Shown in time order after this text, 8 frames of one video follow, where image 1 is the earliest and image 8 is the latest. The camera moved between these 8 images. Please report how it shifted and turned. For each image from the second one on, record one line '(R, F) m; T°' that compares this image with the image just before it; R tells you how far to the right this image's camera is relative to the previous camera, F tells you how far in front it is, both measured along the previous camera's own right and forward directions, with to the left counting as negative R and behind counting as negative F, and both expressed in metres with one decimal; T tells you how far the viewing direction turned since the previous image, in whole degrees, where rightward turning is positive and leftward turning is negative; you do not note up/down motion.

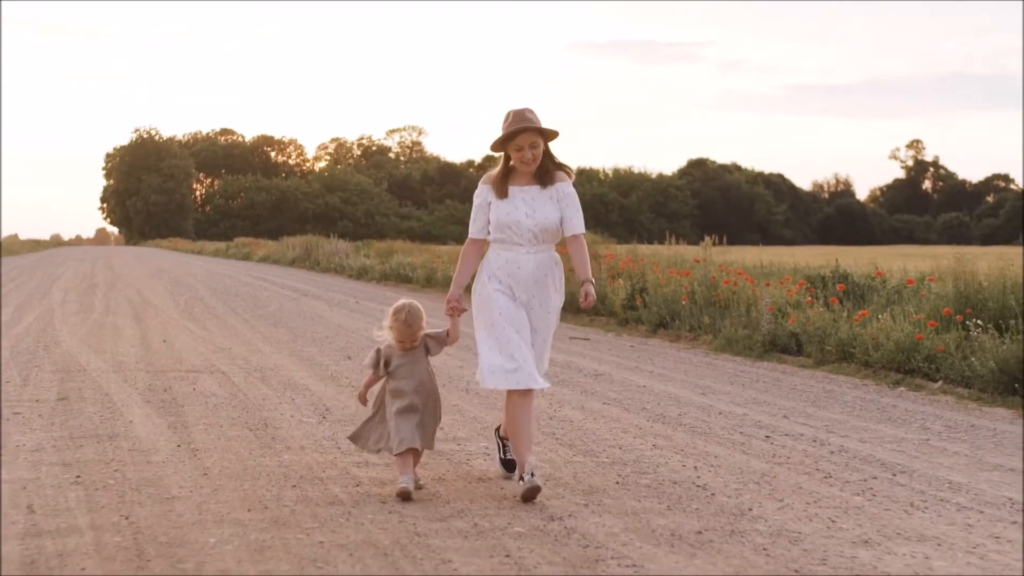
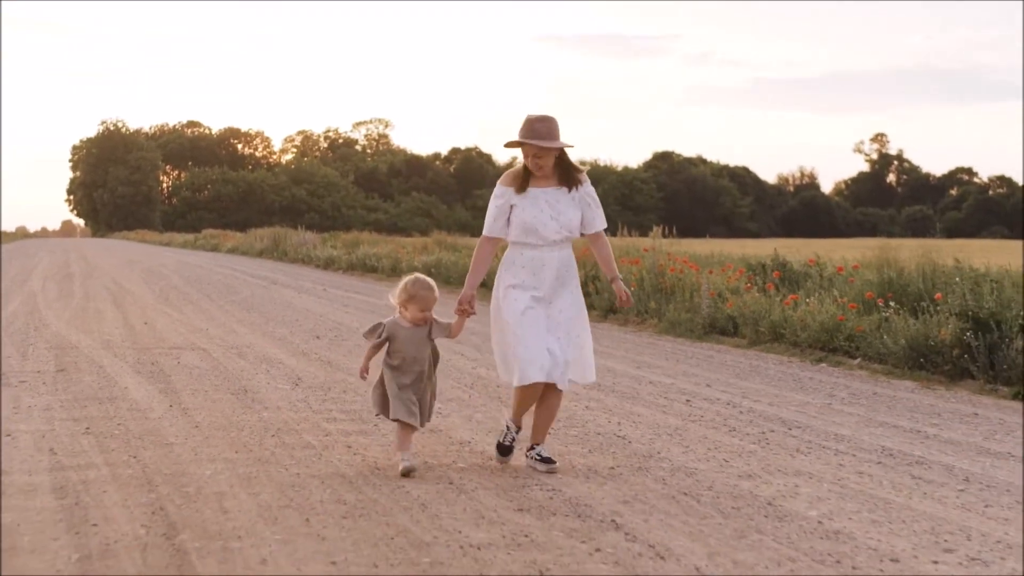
(+0.1, -0.9) m; +1°
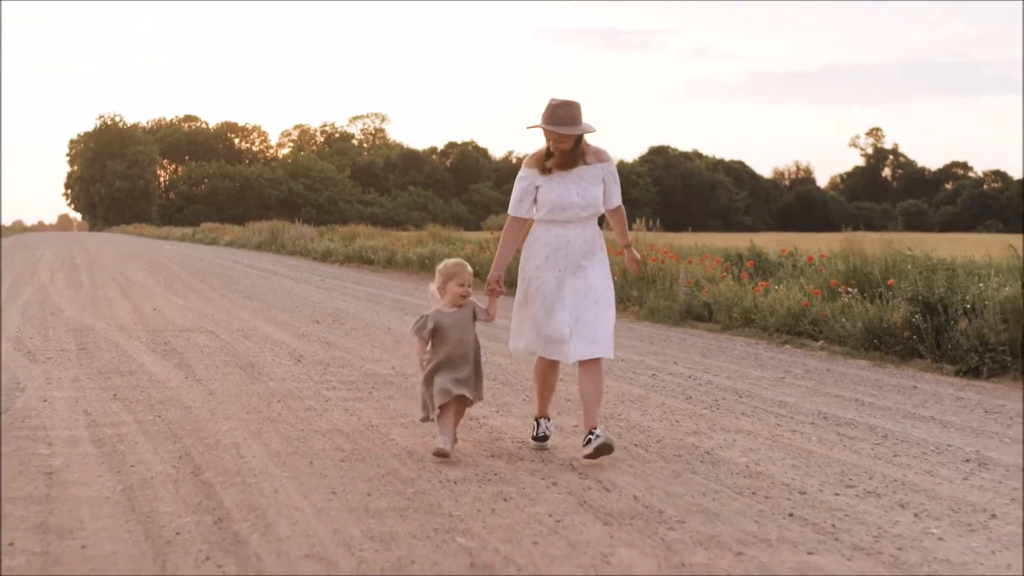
(+0.1, -0.8) m; 0°
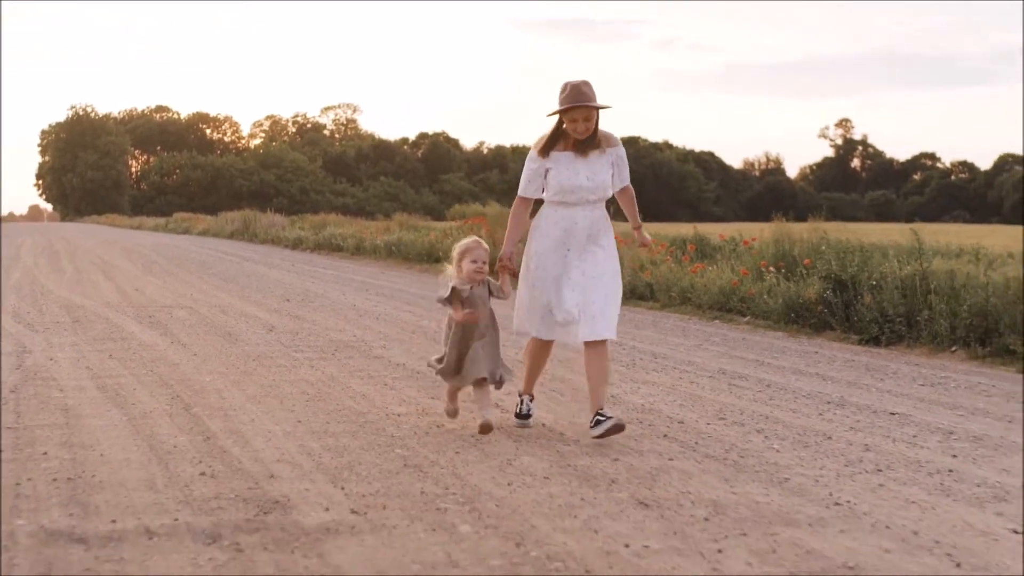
(+0.1, -1.1) m; +1°
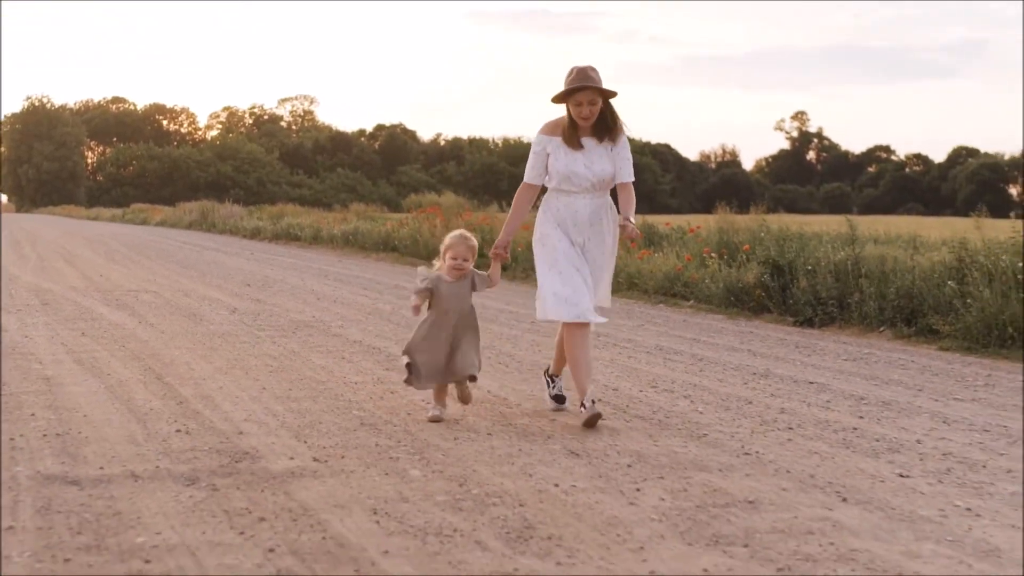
(0.0, -0.5) m; +1°
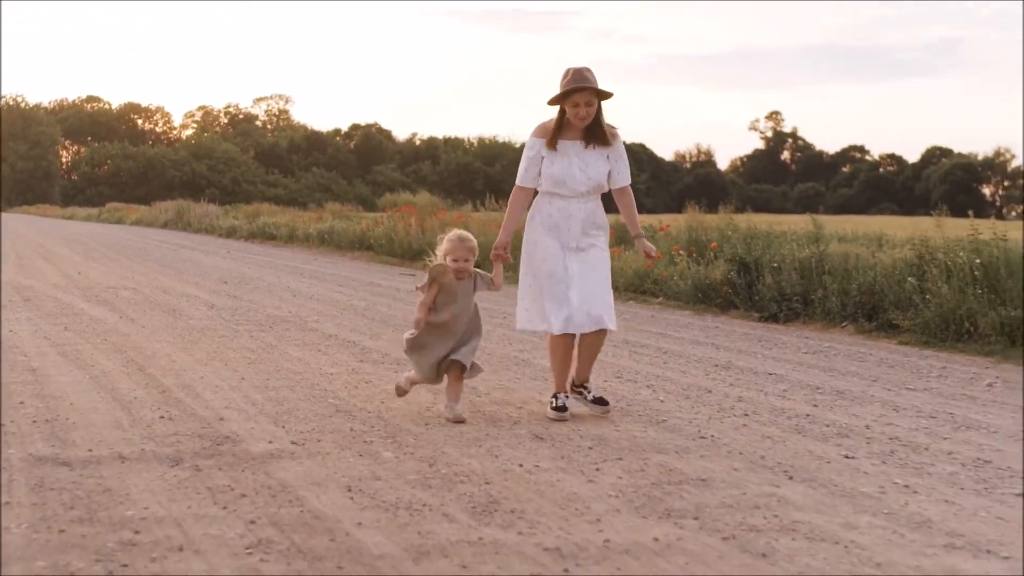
(0.0, -0.3) m; +1°
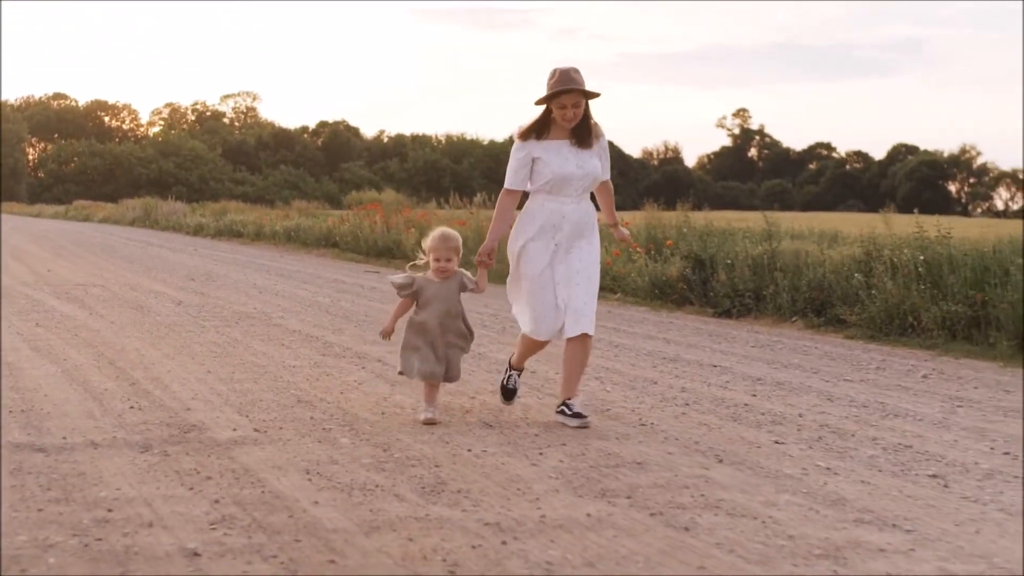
(0.0, -0.3) m; +1°
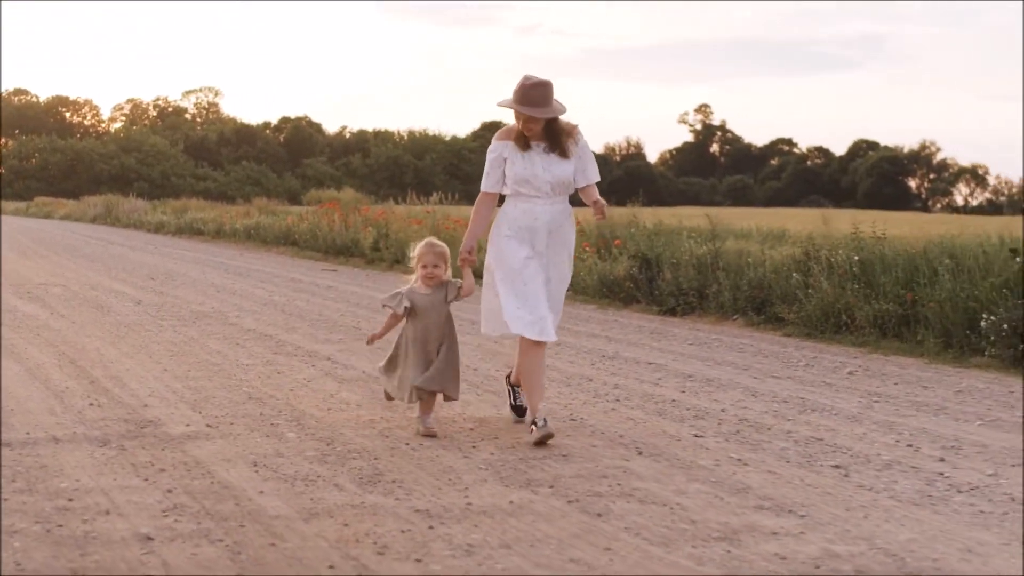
(+0.1, -0.4) m; +1°
